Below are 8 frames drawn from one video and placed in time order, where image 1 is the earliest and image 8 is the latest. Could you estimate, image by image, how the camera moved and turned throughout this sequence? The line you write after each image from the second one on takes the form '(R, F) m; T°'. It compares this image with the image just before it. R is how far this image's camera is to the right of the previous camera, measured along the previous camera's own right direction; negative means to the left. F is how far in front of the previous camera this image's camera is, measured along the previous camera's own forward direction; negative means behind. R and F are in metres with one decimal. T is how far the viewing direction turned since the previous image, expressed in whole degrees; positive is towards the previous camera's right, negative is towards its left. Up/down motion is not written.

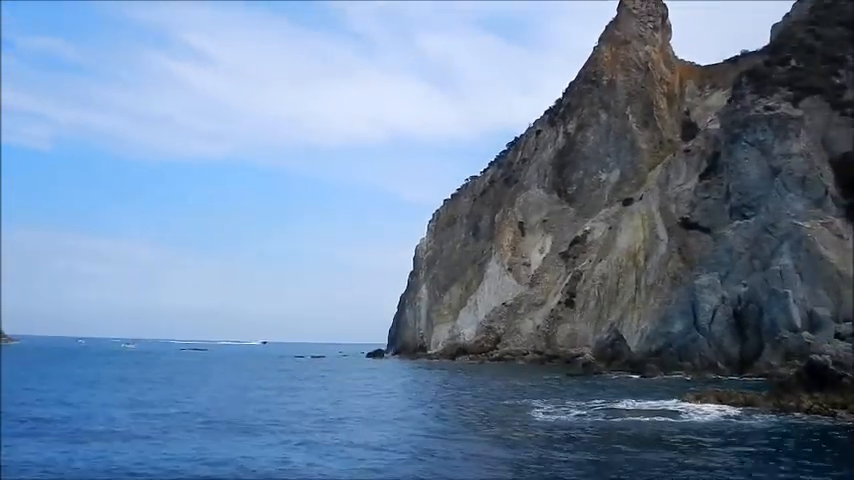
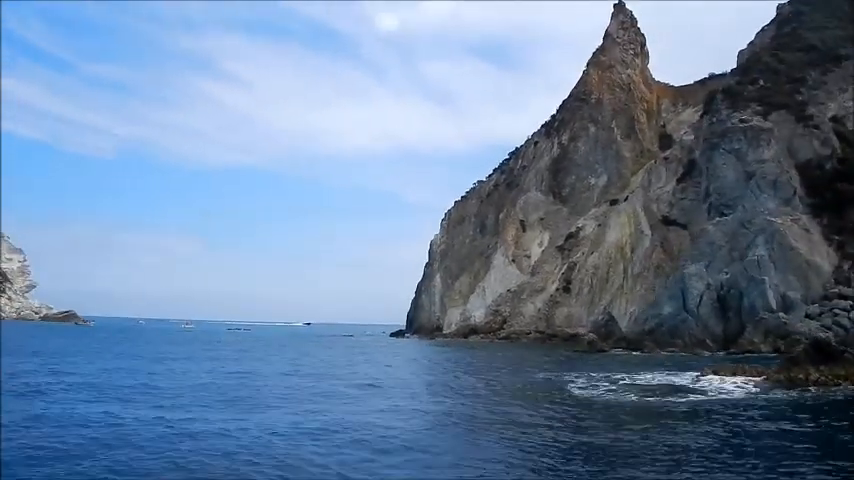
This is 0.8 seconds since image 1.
(-3.5, -4.8) m; +3°
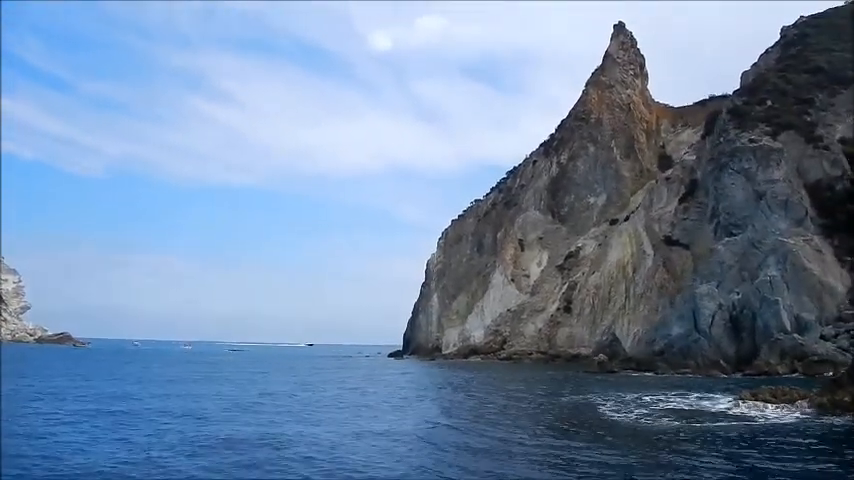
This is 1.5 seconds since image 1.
(-1.2, +0.9) m; +1°
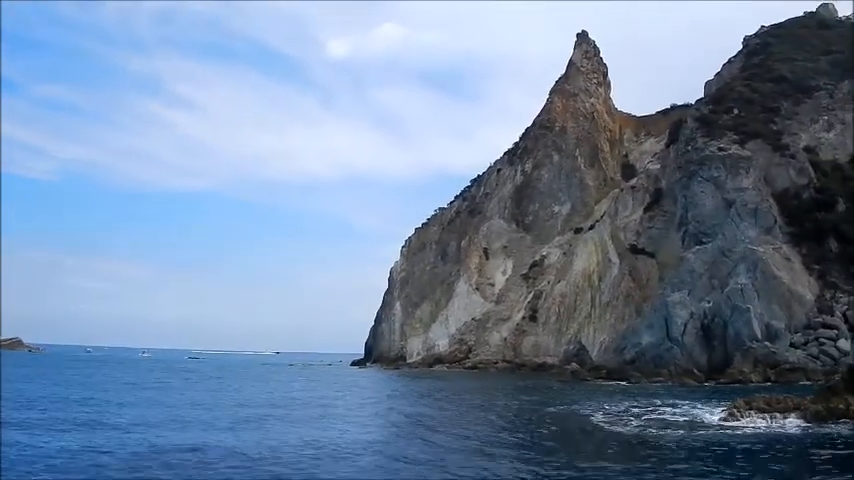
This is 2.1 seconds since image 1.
(-0.8, +1.2) m; +3°
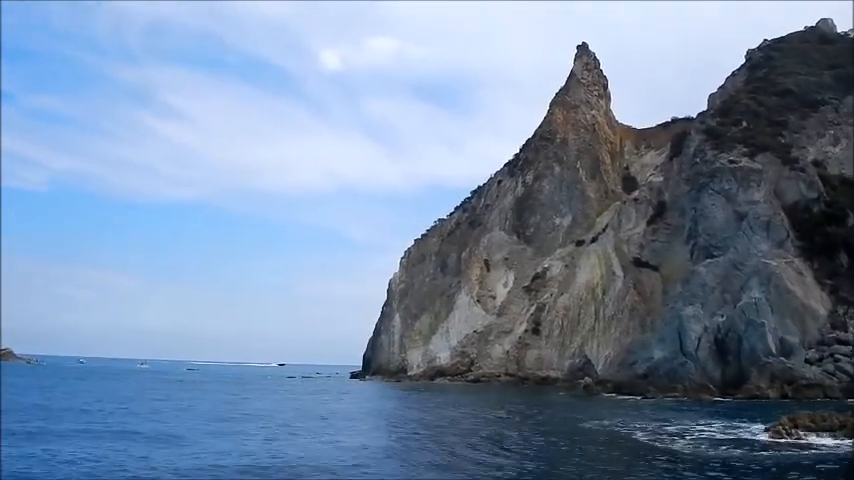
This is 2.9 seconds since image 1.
(-1.3, +0.6) m; +1°
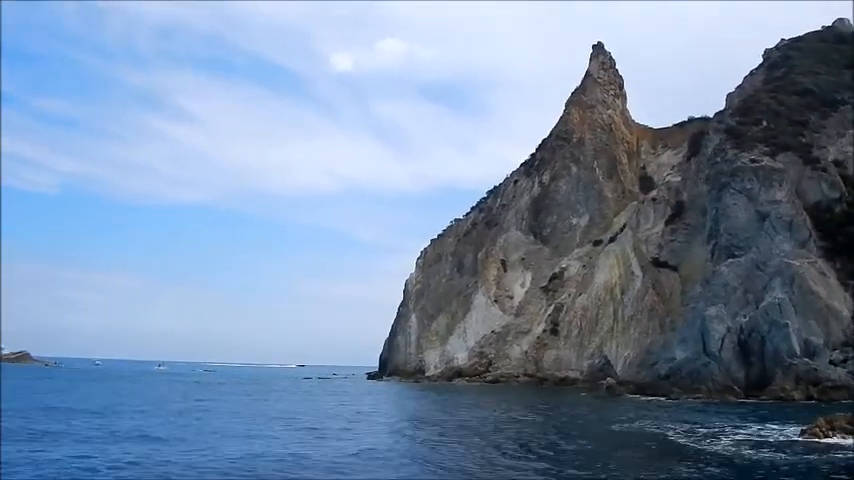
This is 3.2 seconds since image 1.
(-0.6, -0.1) m; -1°
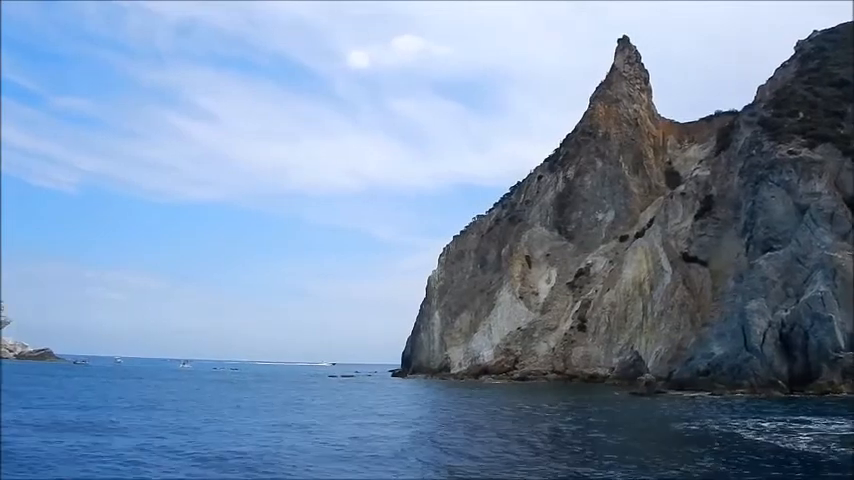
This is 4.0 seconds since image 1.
(-1.2, +0.6) m; -1°
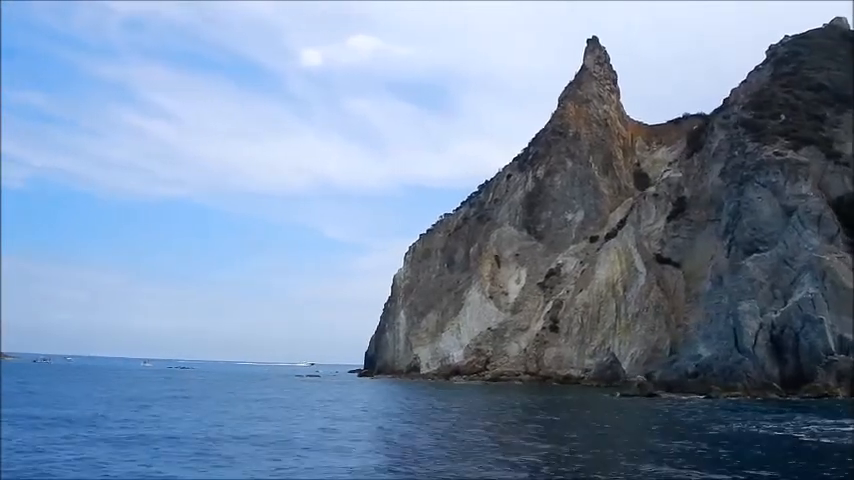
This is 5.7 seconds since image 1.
(-2.3, +1.9) m; +4°
